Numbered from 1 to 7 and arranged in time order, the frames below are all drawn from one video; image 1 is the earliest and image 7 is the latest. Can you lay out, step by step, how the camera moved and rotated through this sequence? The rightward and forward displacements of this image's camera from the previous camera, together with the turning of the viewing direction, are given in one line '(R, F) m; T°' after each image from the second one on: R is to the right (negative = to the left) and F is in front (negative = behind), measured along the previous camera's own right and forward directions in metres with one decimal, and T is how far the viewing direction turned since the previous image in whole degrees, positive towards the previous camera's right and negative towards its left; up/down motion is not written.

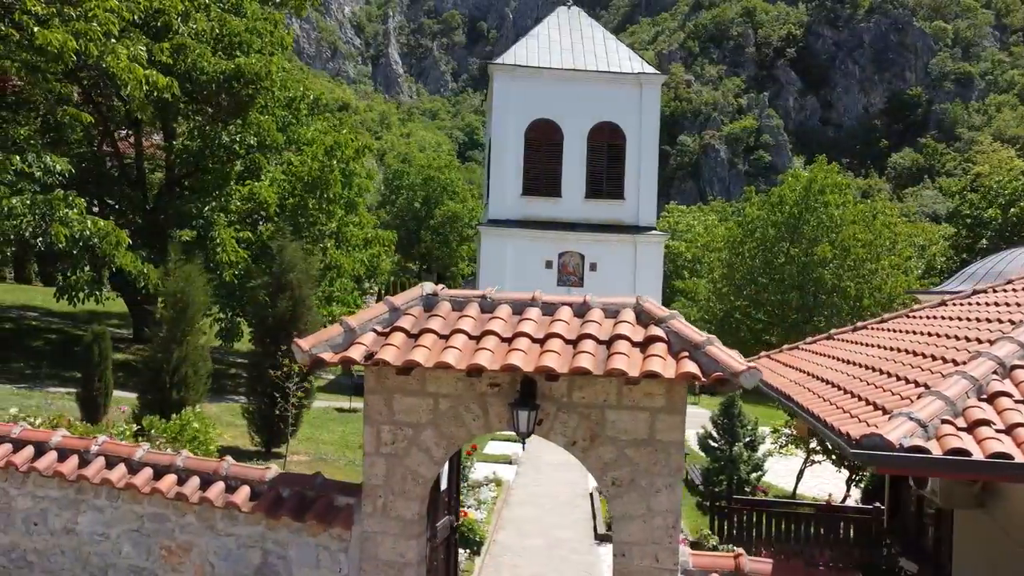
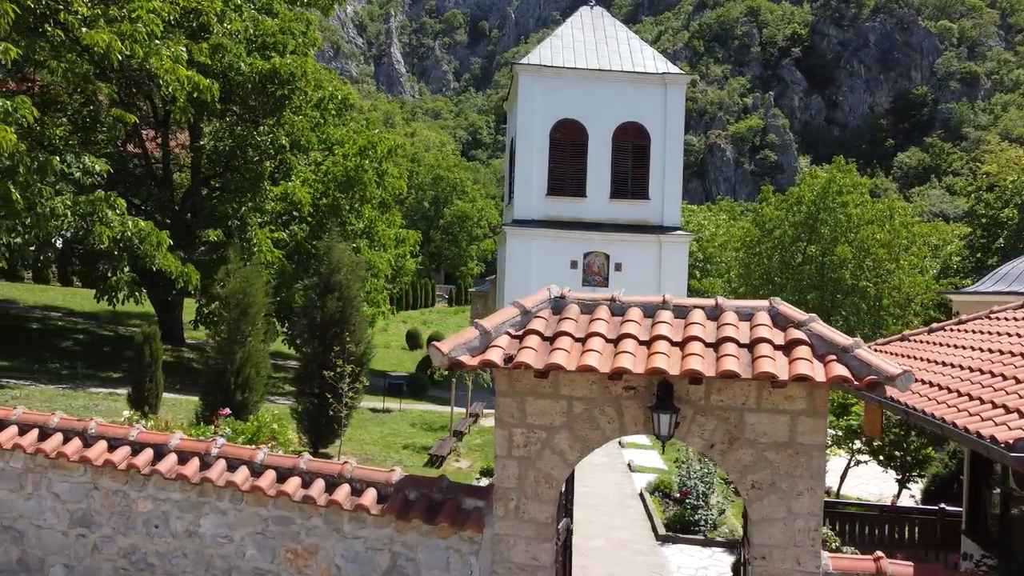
(-0.7, 0.0) m; 0°
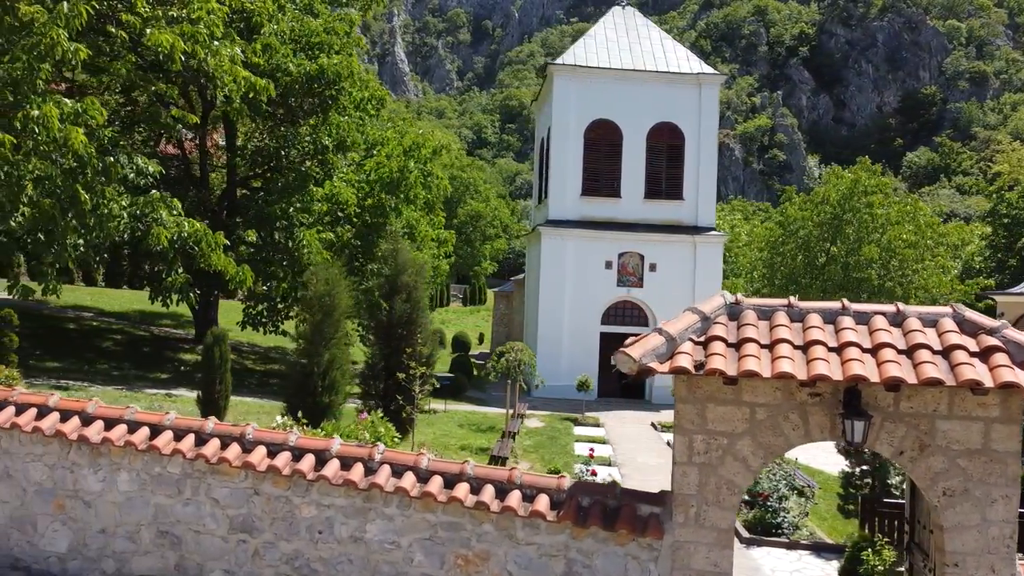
(-0.9, 0.0) m; 0°
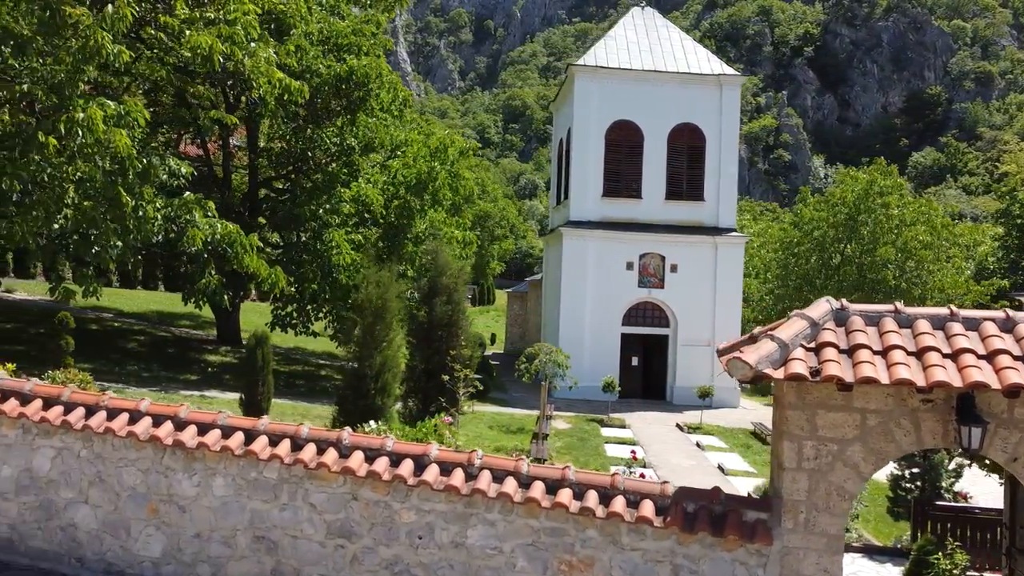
(-0.6, 0.0) m; 0°
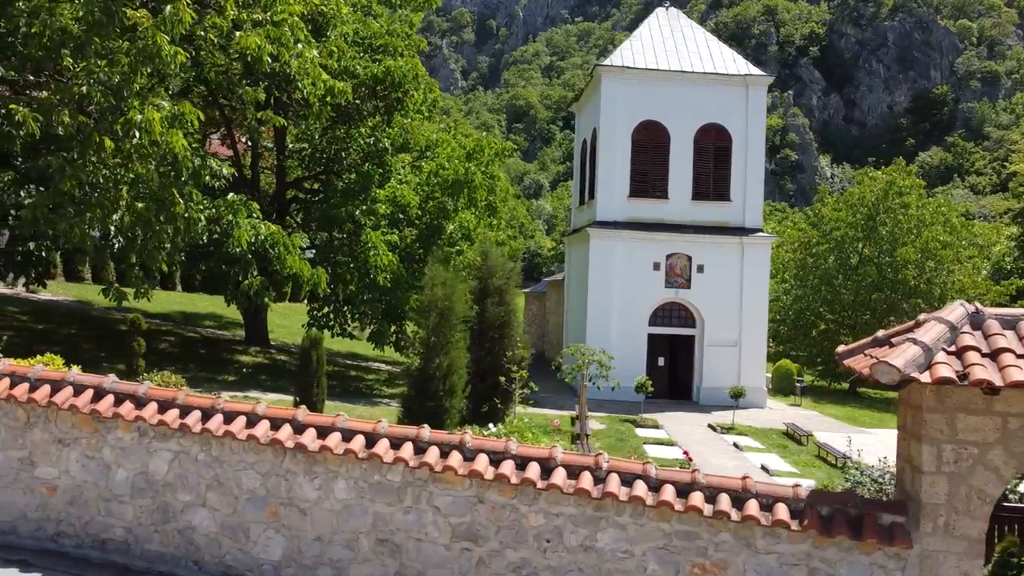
(-0.7, 0.0) m; 0°
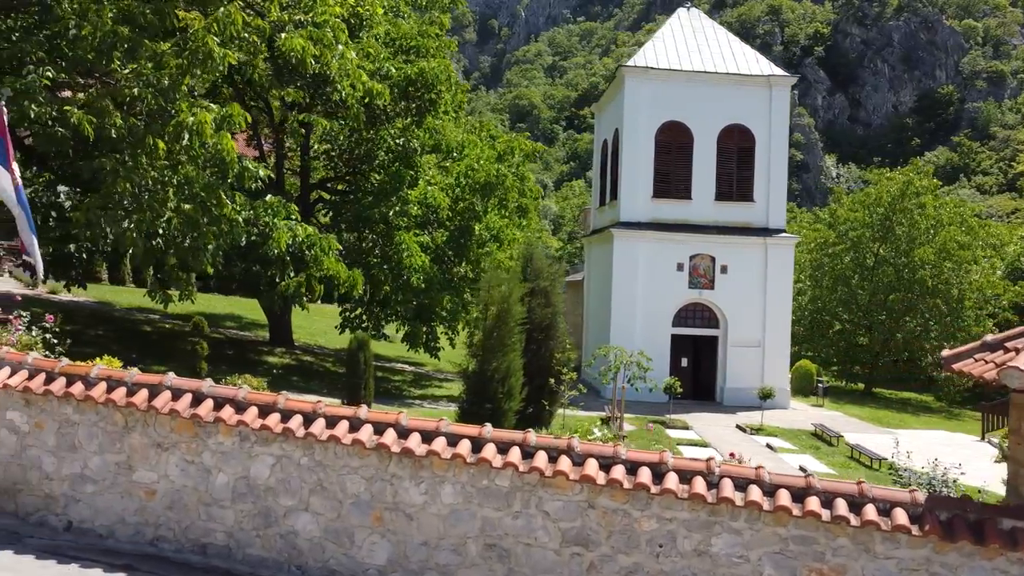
(-0.6, 0.0) m; 0°
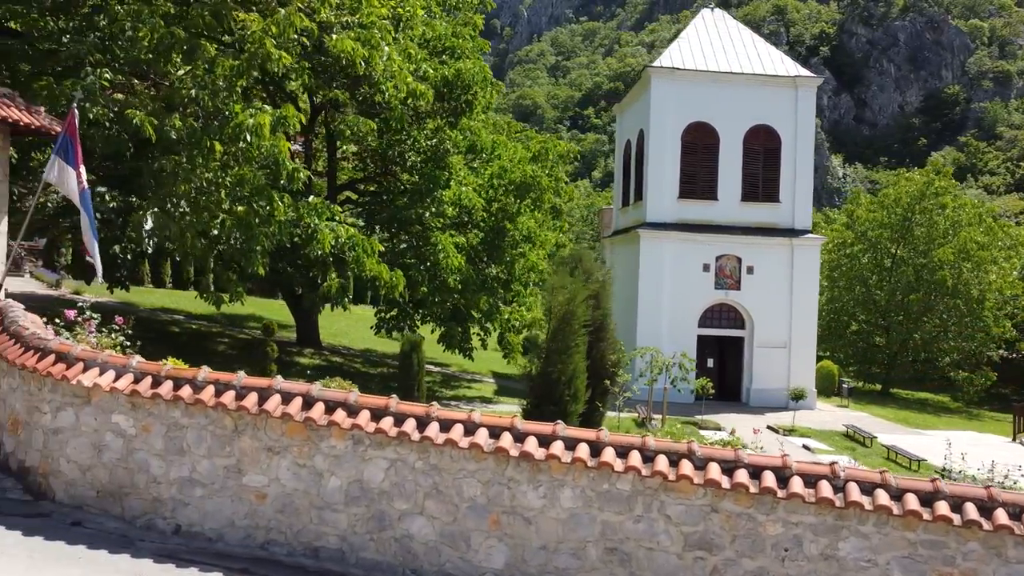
(-0.7, 0.0) m; 0°
